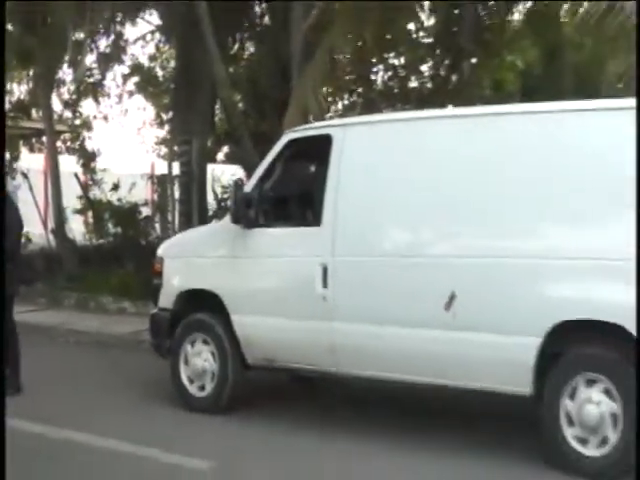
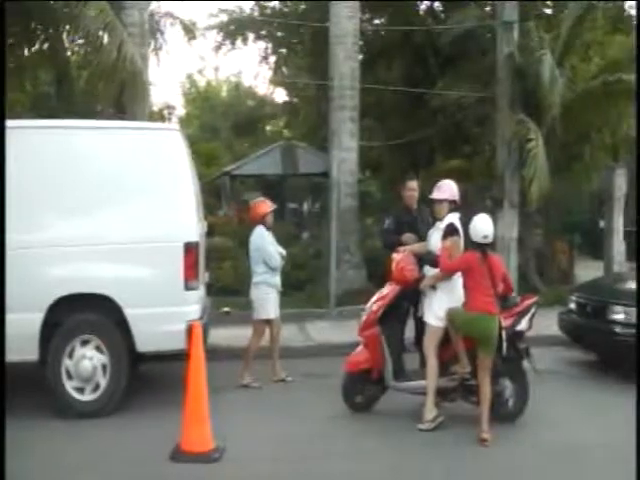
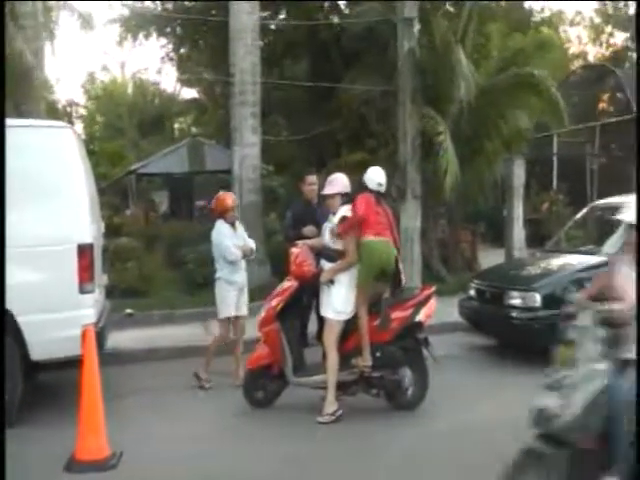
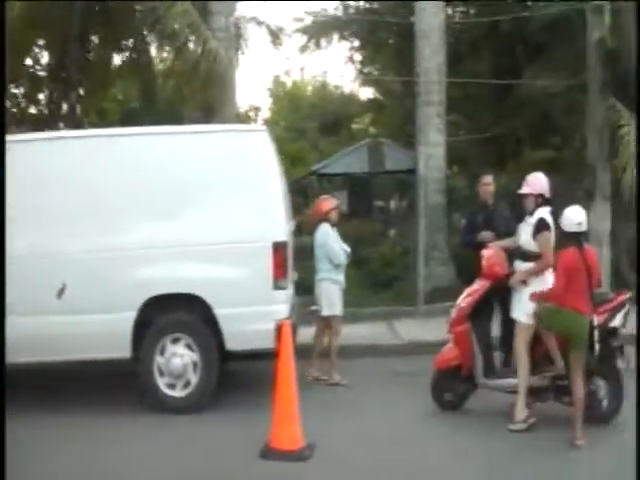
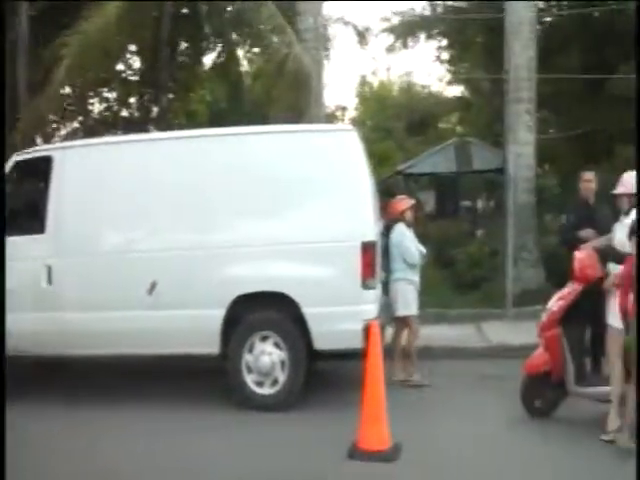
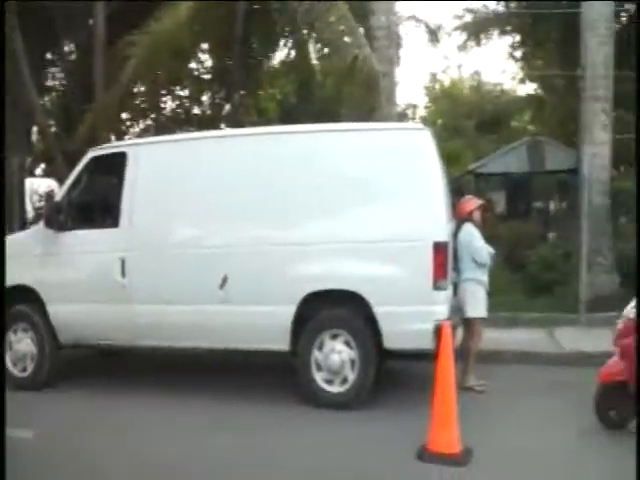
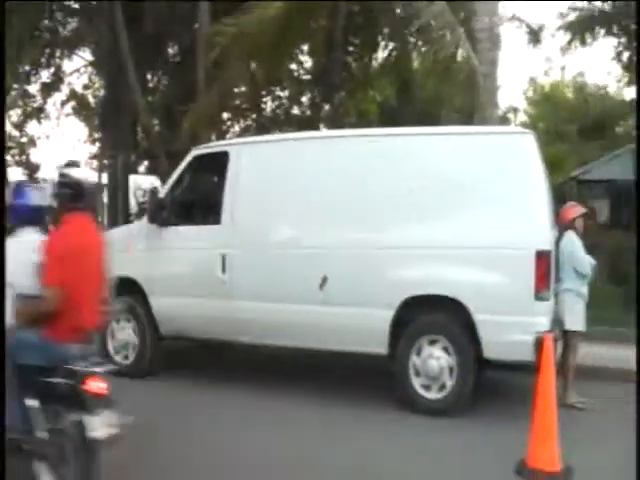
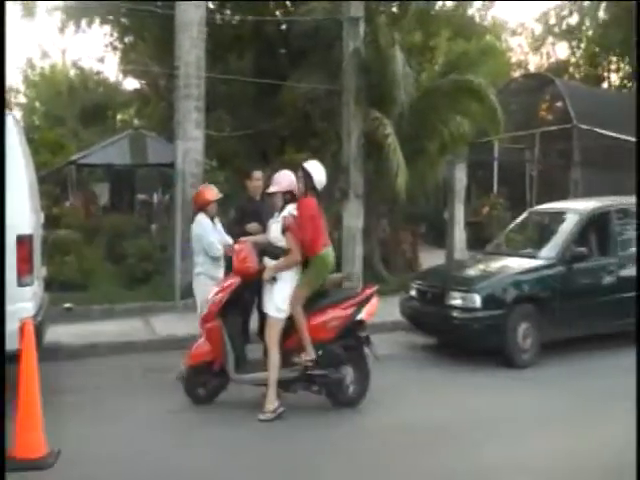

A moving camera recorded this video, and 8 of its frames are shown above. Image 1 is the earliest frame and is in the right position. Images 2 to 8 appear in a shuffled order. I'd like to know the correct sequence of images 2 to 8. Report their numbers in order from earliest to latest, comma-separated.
7, 6, 5, 4, 2, 3, 8
